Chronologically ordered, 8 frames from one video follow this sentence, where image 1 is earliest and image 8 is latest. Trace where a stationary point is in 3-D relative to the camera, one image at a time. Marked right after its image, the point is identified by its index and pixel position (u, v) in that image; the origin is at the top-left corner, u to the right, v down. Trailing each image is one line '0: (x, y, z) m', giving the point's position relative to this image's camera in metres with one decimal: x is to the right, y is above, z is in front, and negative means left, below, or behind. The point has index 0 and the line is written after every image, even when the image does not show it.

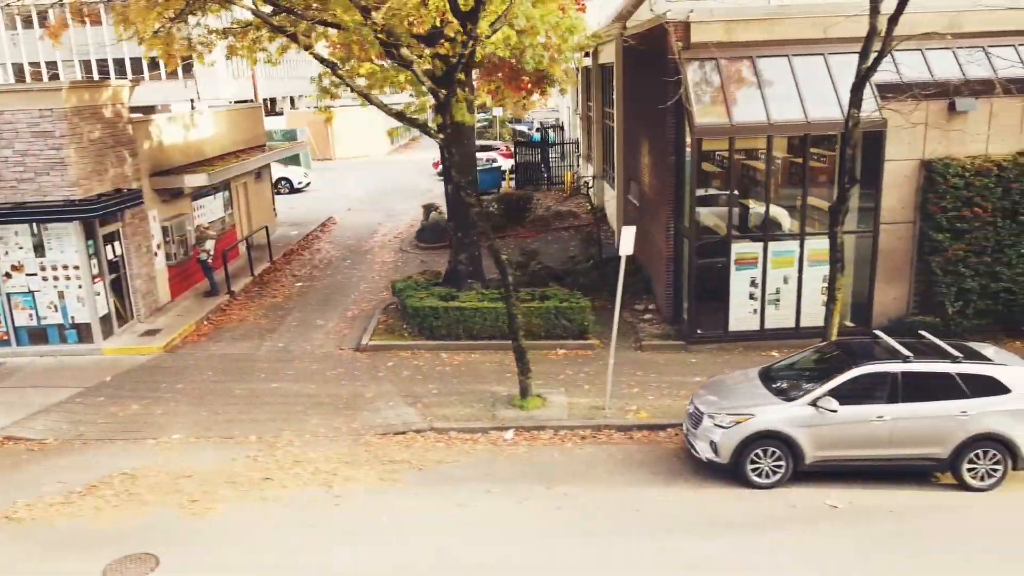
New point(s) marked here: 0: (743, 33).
0: (+3.5, +3.9, +12.6) m
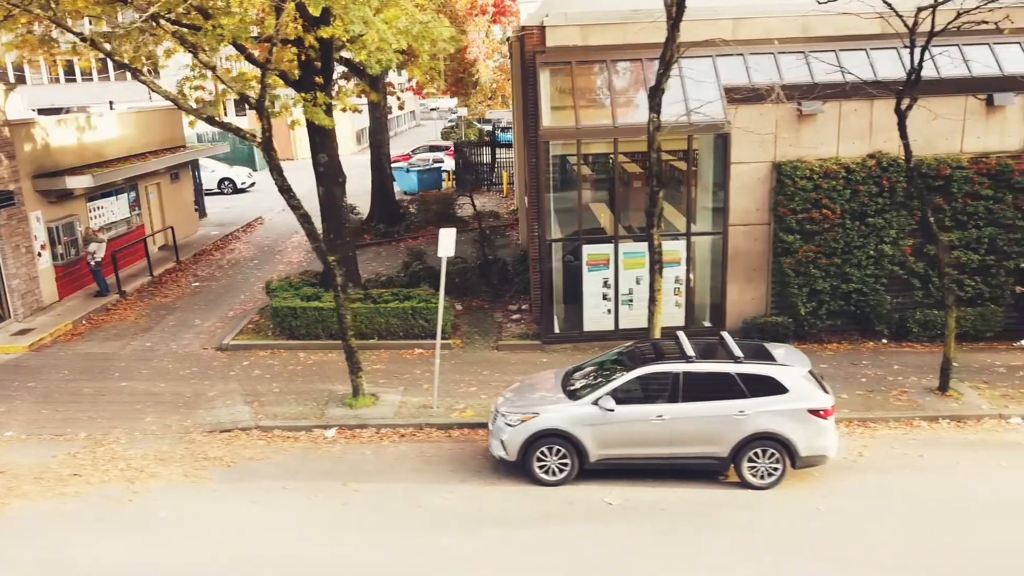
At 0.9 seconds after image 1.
0: (+1.3, +3.9, +12.7) m
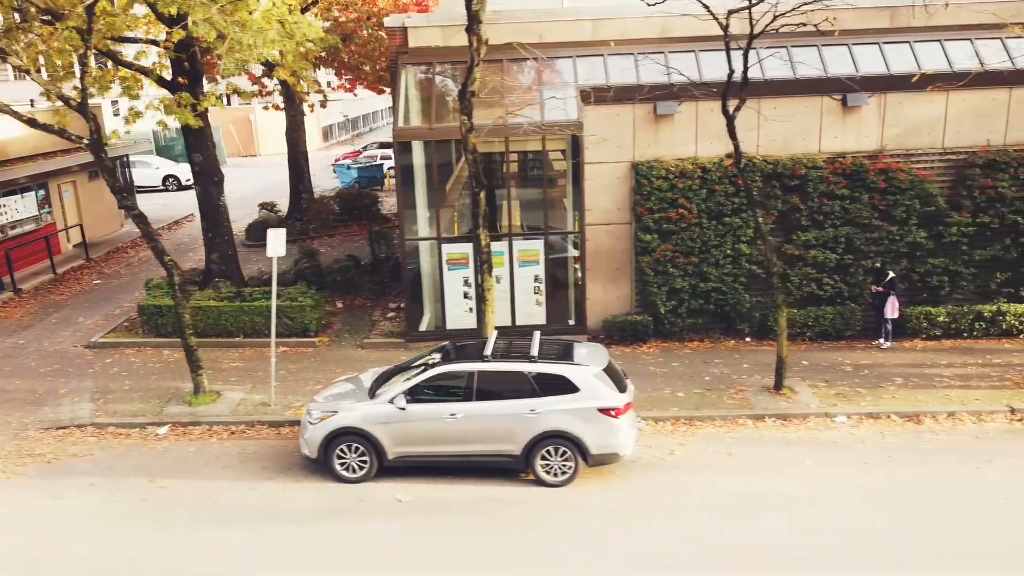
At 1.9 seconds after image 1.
0: (-0.9, +3.9, +12.8) m
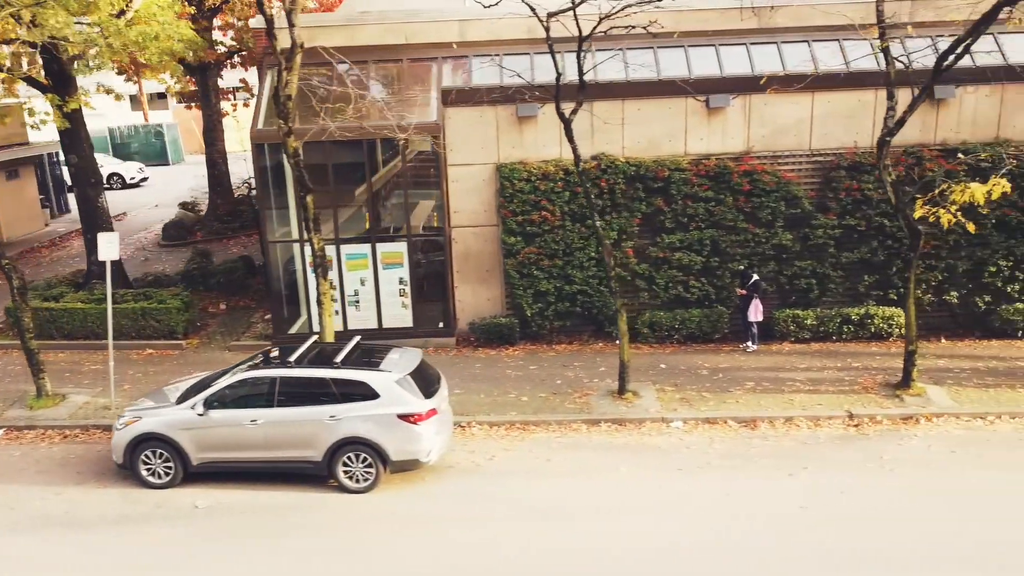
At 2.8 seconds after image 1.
0: (-3.0, +3.9, +12.8) m
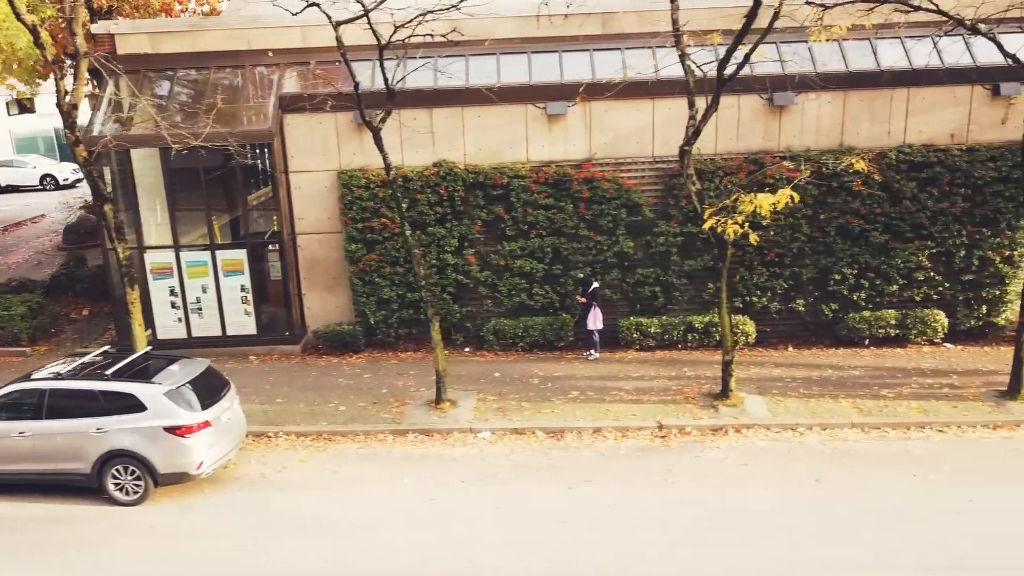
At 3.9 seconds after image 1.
0: (-5.4, +3.8, +12.7) m
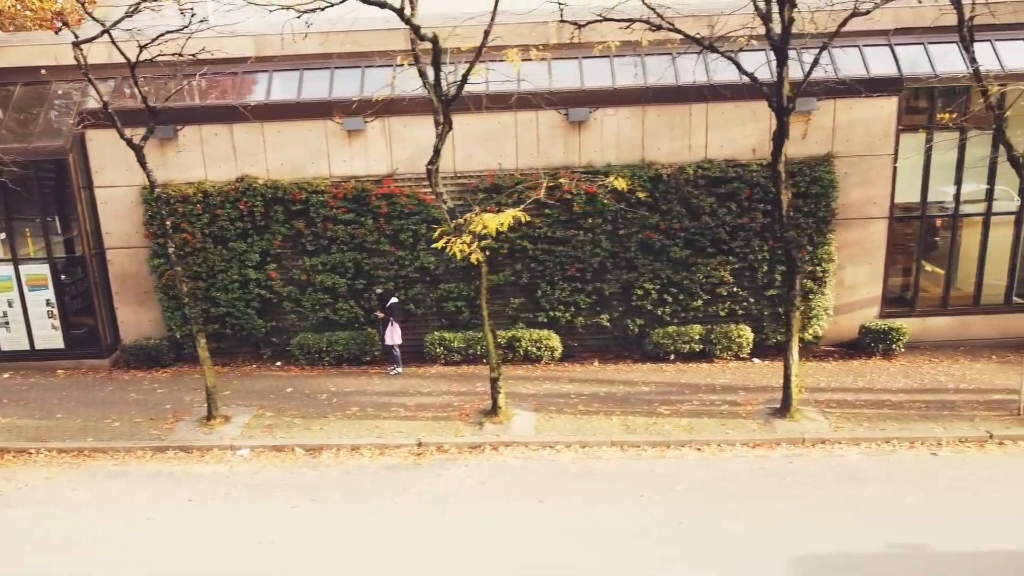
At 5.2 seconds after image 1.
0: (-8.5, +3.6, +12.8) m
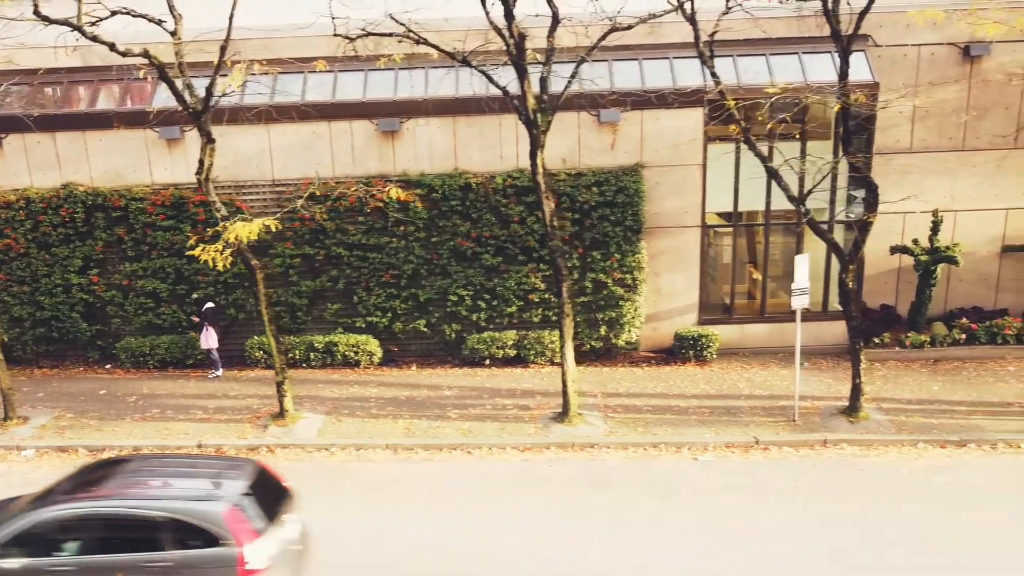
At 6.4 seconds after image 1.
0: (-11.3, +3.5, +13.1) m
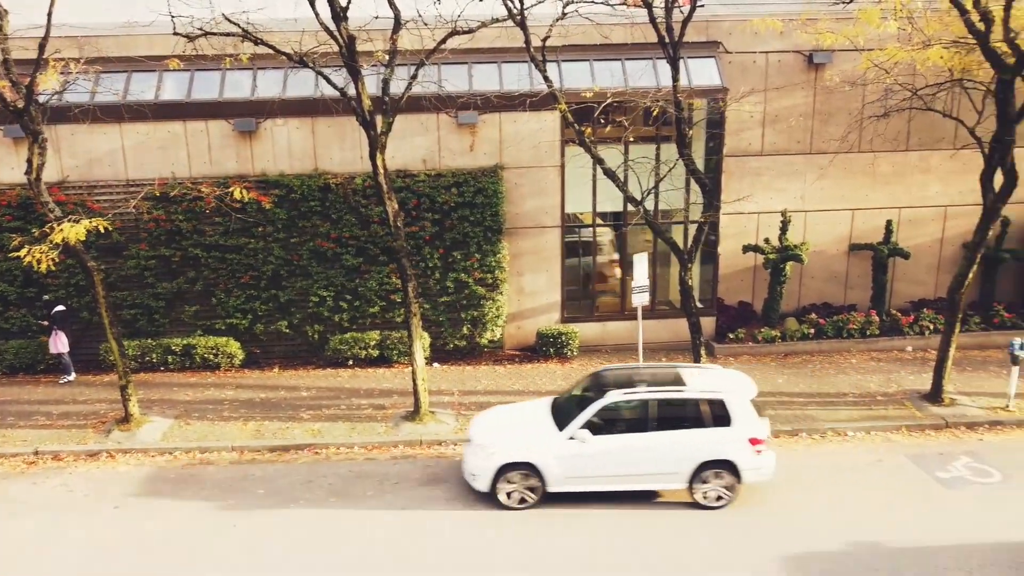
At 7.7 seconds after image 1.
0: (-13.5, +3.4, +12.2) m
